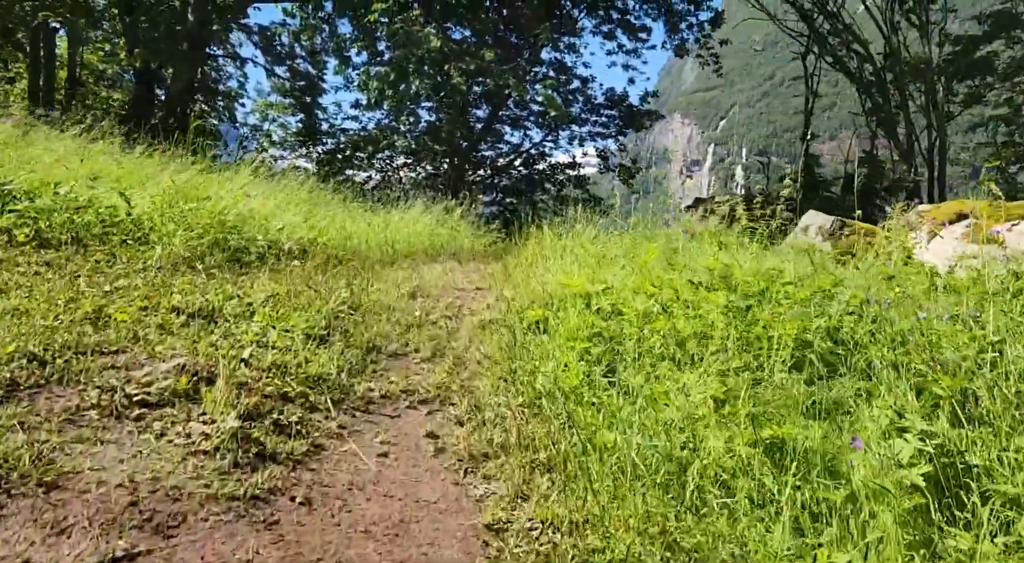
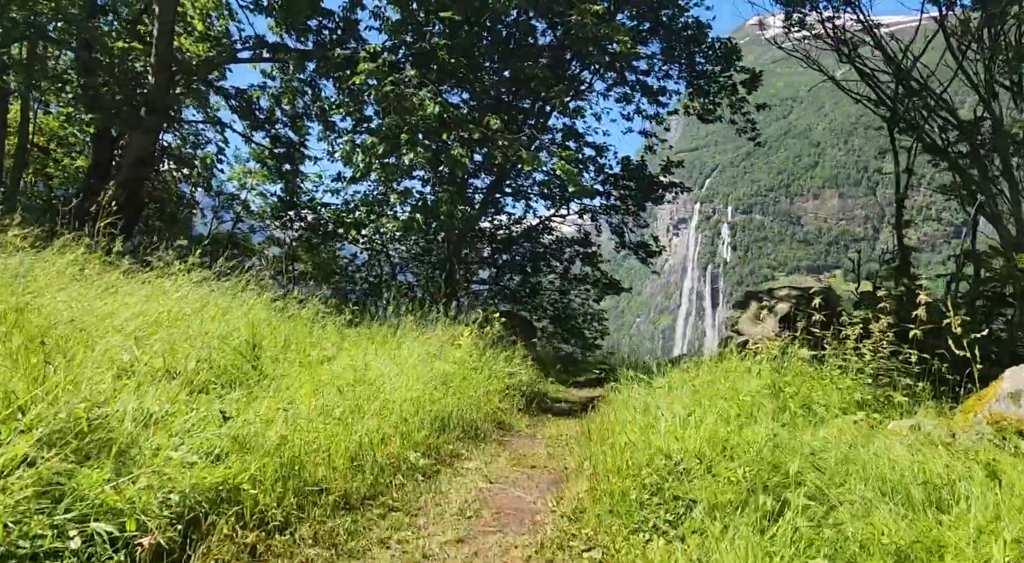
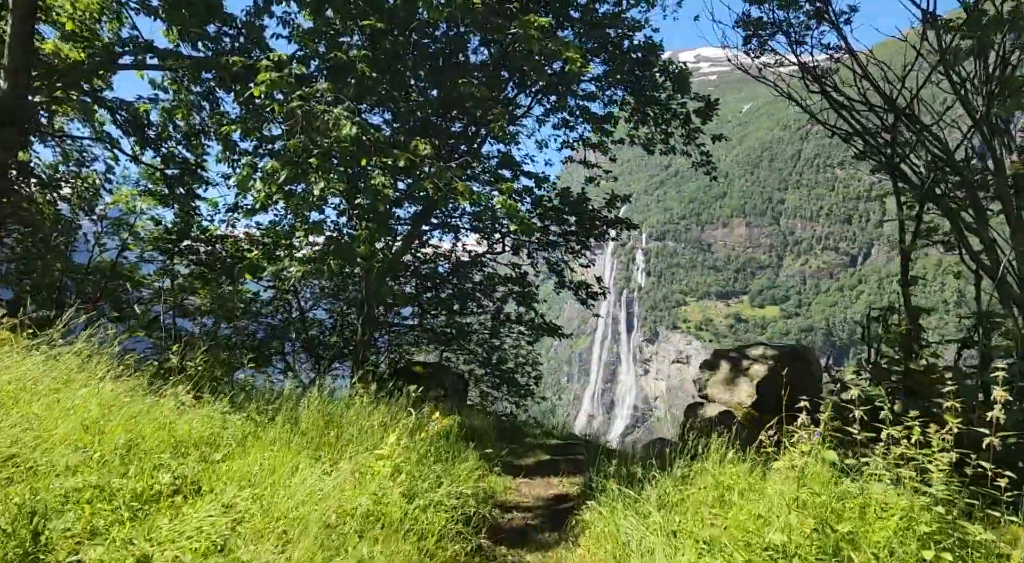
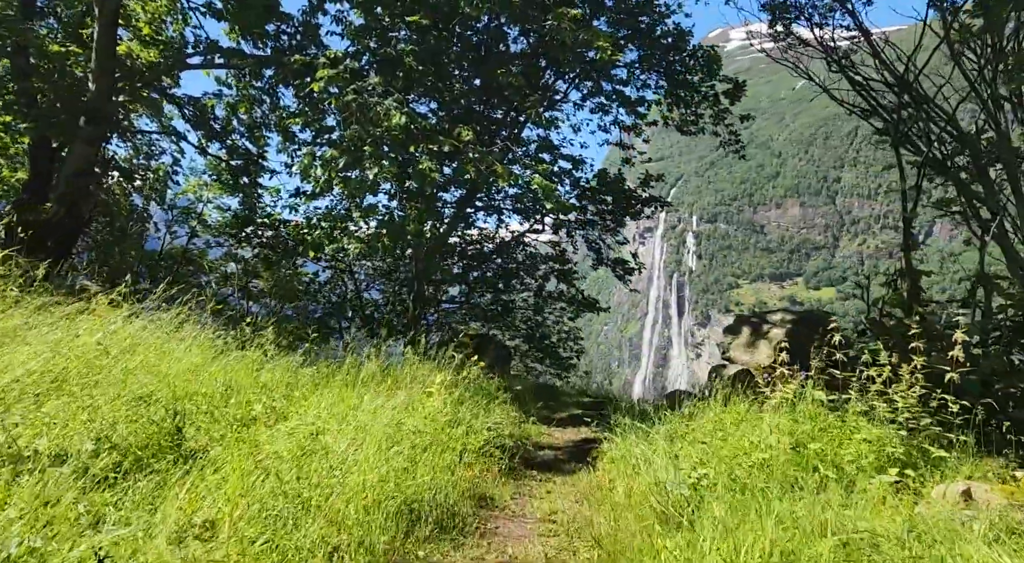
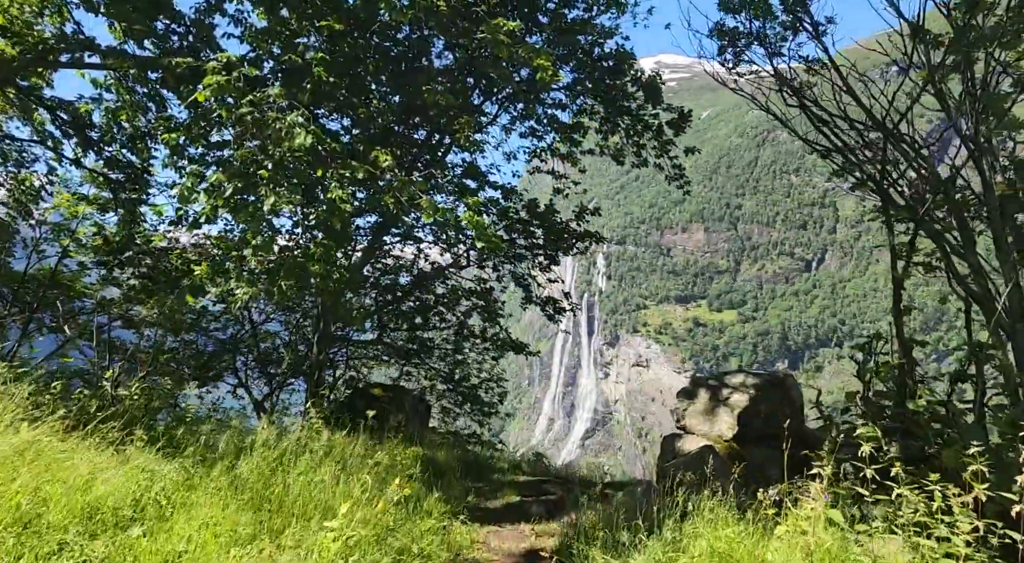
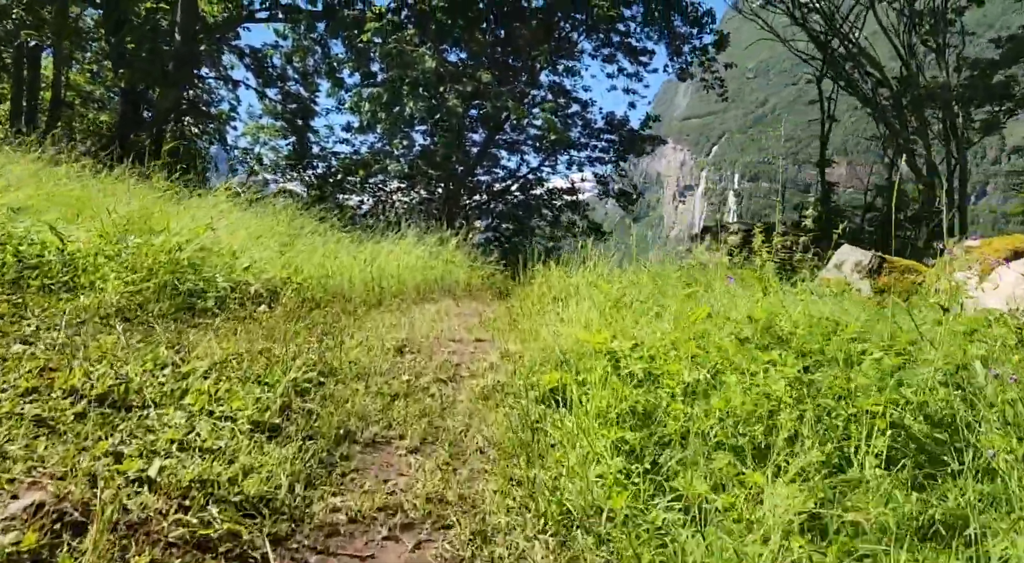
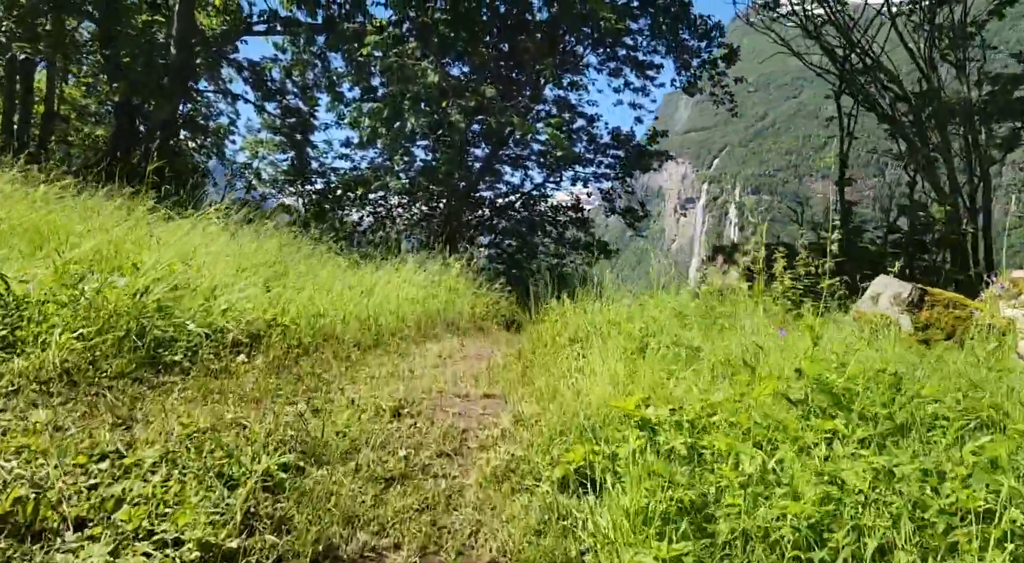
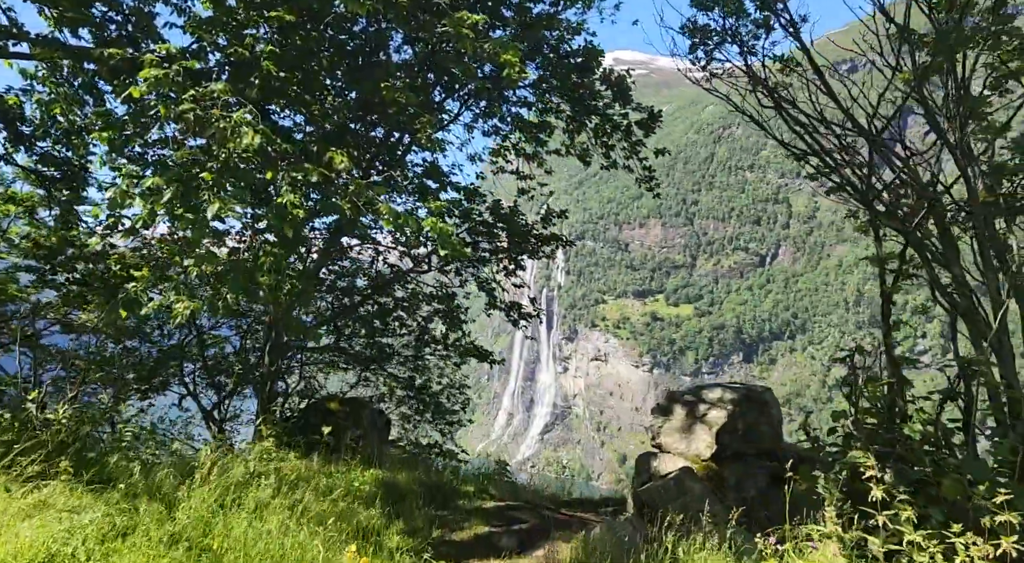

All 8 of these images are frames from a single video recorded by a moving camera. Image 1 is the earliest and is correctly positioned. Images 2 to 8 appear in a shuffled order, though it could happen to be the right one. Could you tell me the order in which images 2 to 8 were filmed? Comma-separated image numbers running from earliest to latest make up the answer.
6, 7, 2, 4, 3, 5, 8
